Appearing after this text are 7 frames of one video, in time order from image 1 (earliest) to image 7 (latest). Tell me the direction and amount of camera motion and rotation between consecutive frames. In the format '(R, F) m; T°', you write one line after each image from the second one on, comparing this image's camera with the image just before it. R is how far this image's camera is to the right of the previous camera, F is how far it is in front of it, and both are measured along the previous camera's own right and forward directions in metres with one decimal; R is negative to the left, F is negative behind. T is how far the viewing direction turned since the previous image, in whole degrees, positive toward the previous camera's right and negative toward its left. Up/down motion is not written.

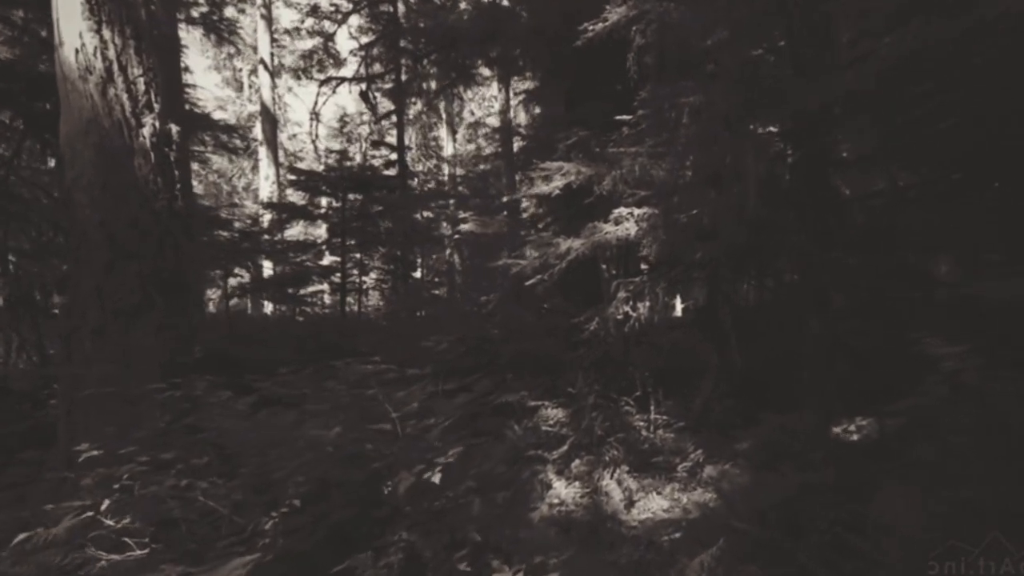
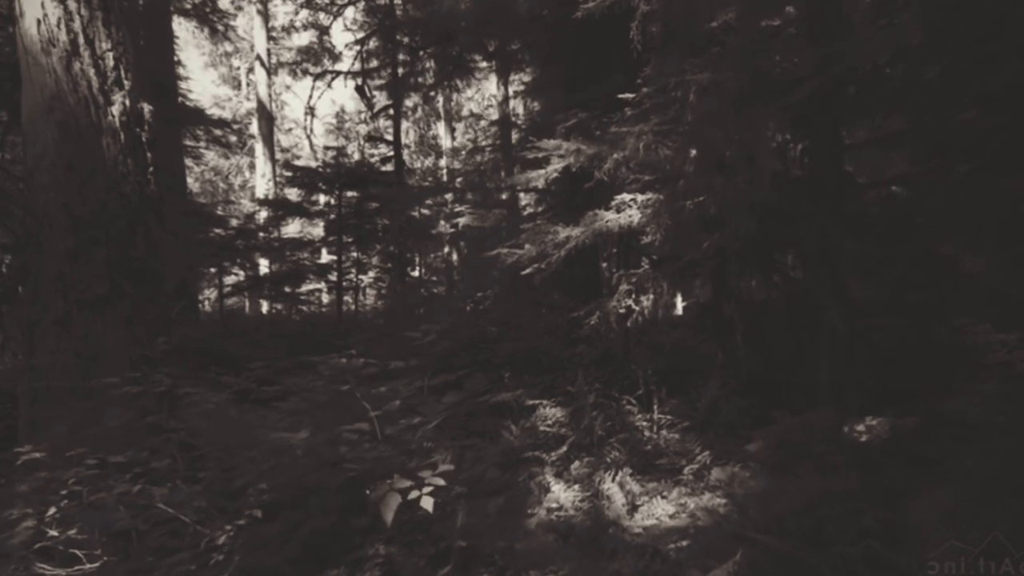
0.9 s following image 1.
(0.0, +0.3) m; 0°
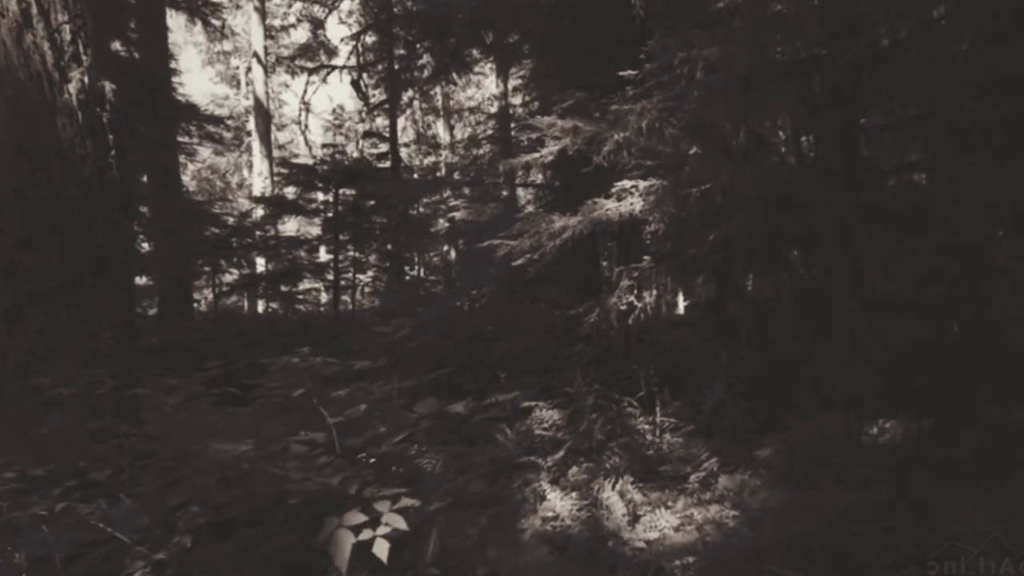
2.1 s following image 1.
(+0.1, +0.4) m; 0°
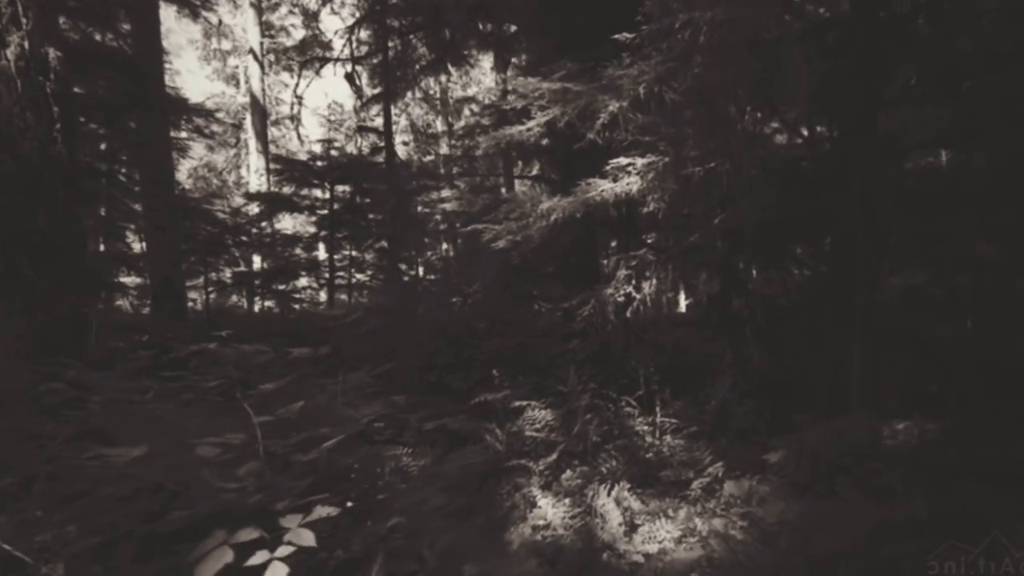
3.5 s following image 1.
(+0.1, +0.4) m; 0°
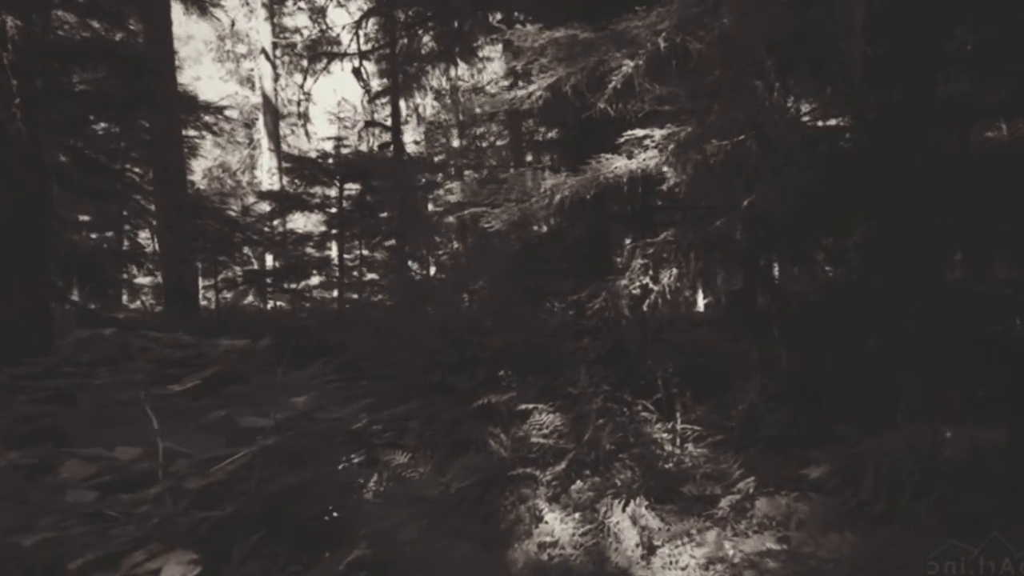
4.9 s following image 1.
(+0.1, +0.5) m; -1°
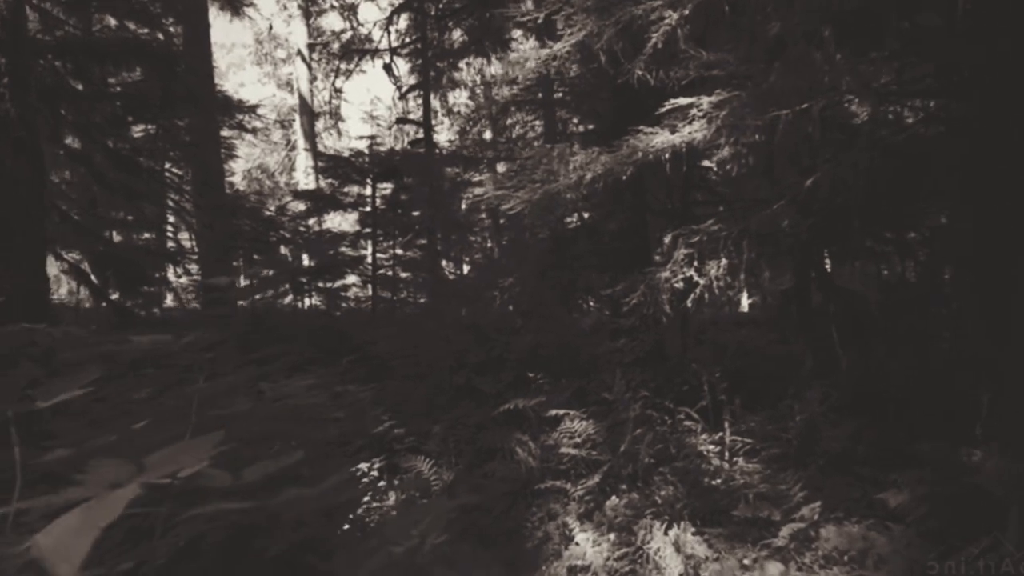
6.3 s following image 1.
(+0.1, +0.4) m; -4°
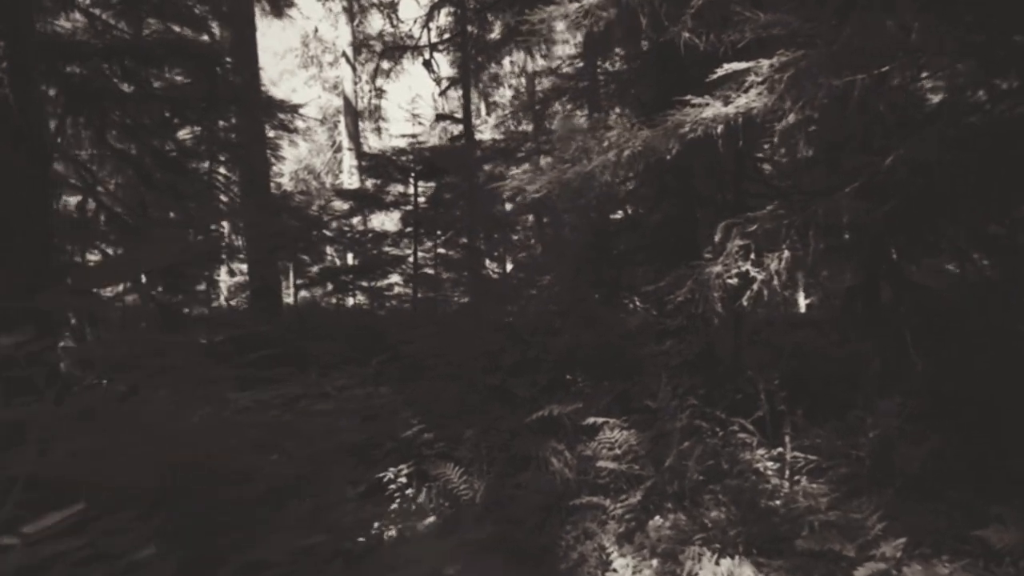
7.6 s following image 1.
(+0.1, +0.4) m; -4°
